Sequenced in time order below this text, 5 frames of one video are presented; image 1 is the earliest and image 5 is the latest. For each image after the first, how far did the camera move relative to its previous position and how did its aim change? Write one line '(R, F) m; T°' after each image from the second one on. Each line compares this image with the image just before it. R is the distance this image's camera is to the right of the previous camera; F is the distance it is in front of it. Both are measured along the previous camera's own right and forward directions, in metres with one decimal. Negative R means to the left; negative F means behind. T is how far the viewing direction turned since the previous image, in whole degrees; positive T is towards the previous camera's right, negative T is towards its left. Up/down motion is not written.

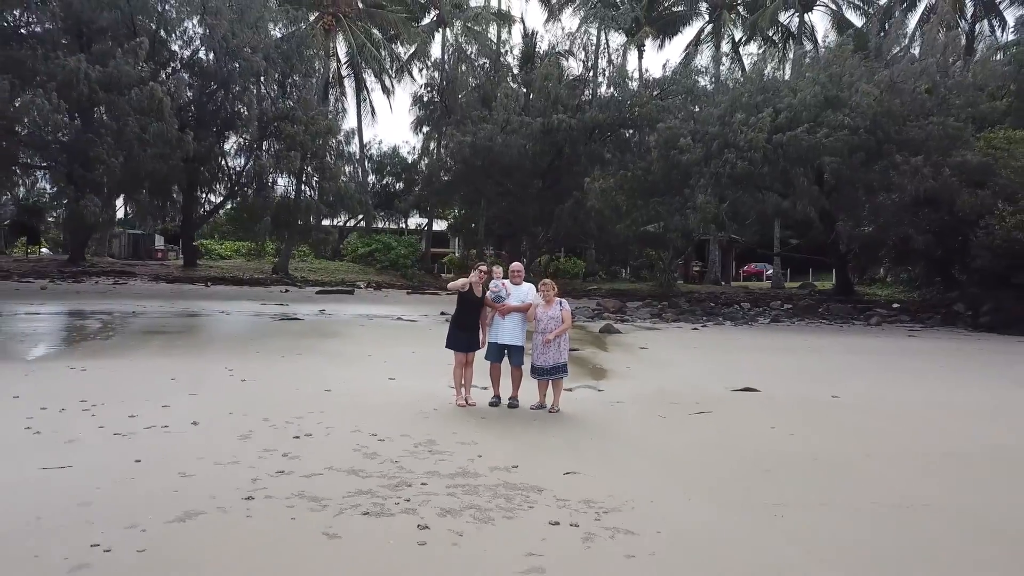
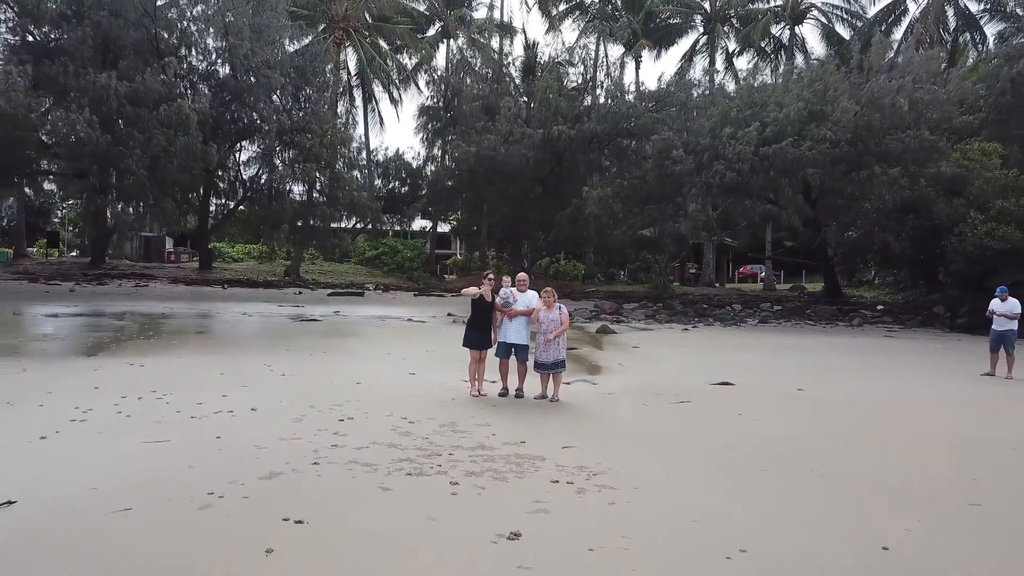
(-0.1, -1.1) m; 0°
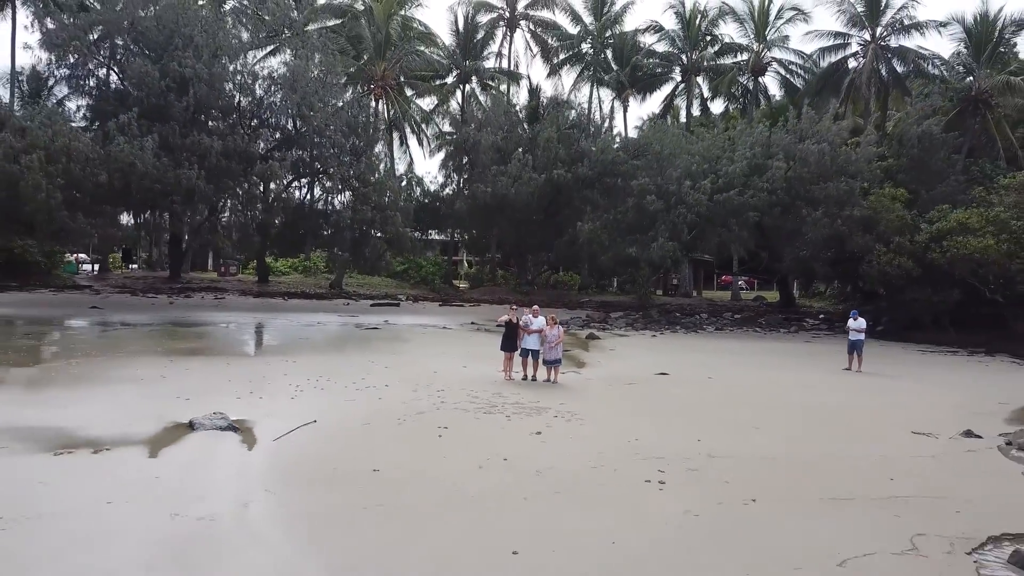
(-0.3, -5.1) m; 0°
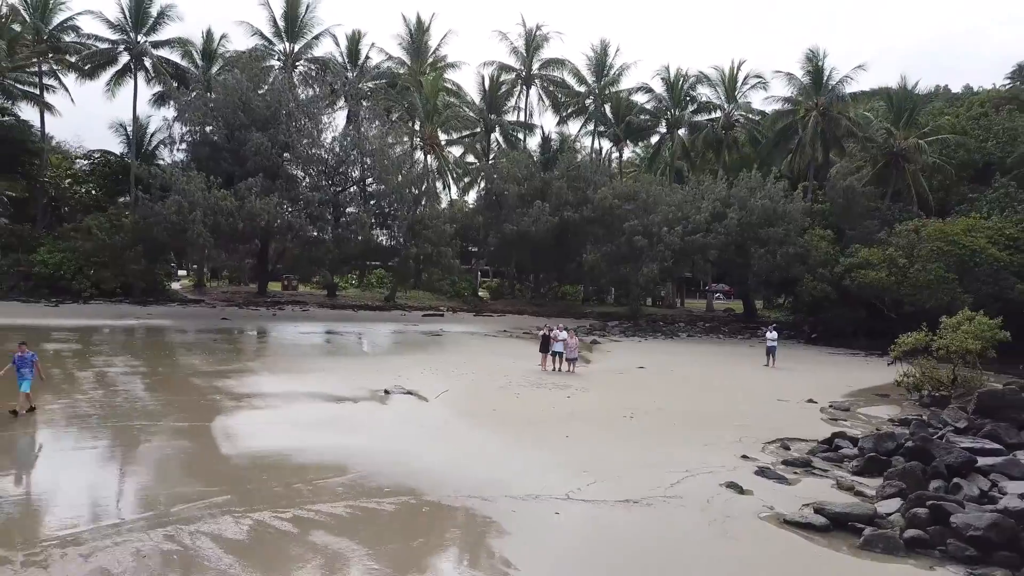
(-1.0, -7.8) m; 0°
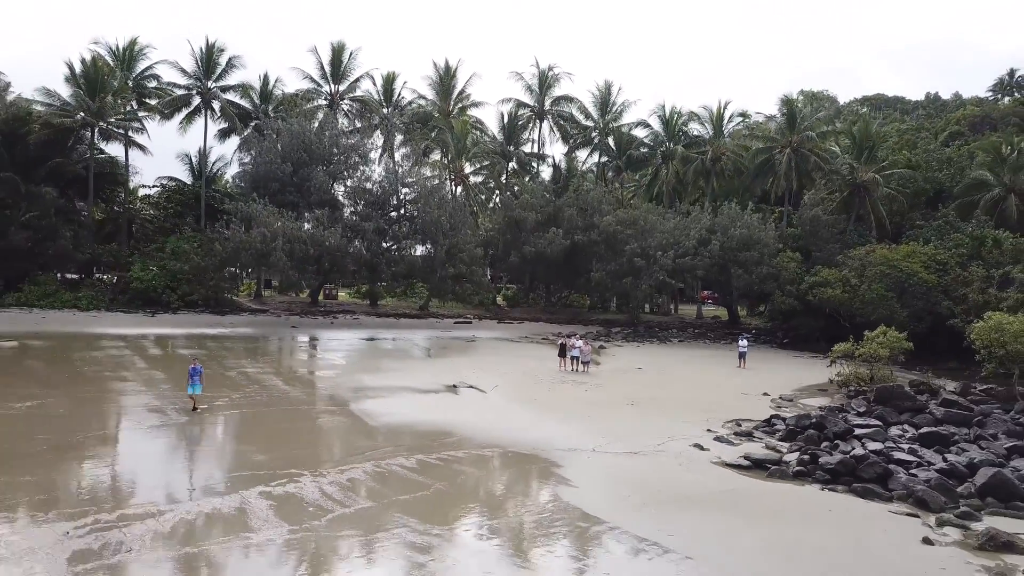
(-1.0, -6.2) m; 0°
